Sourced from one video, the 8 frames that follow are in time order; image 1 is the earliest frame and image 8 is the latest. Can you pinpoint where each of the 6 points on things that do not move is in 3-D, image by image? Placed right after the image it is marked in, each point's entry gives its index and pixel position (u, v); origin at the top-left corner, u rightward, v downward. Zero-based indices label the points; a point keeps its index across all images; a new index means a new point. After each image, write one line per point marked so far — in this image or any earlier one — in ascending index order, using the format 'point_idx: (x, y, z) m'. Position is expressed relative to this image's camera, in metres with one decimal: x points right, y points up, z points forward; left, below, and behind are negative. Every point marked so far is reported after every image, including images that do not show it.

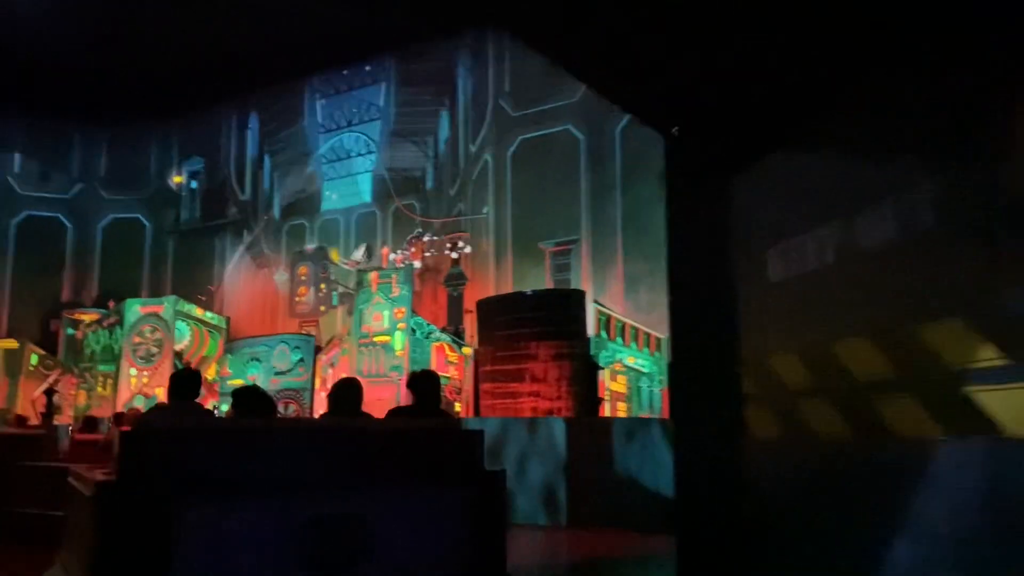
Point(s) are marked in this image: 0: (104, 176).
0: (-5.0, +1.4, +10.8) m
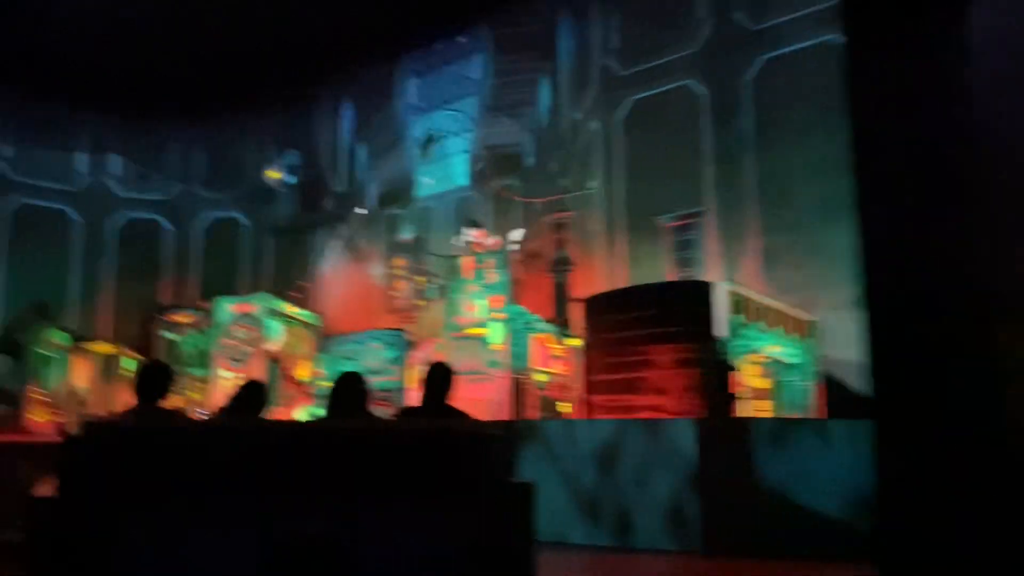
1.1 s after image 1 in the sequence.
0: (-3.7, +1.3, +10.5) m
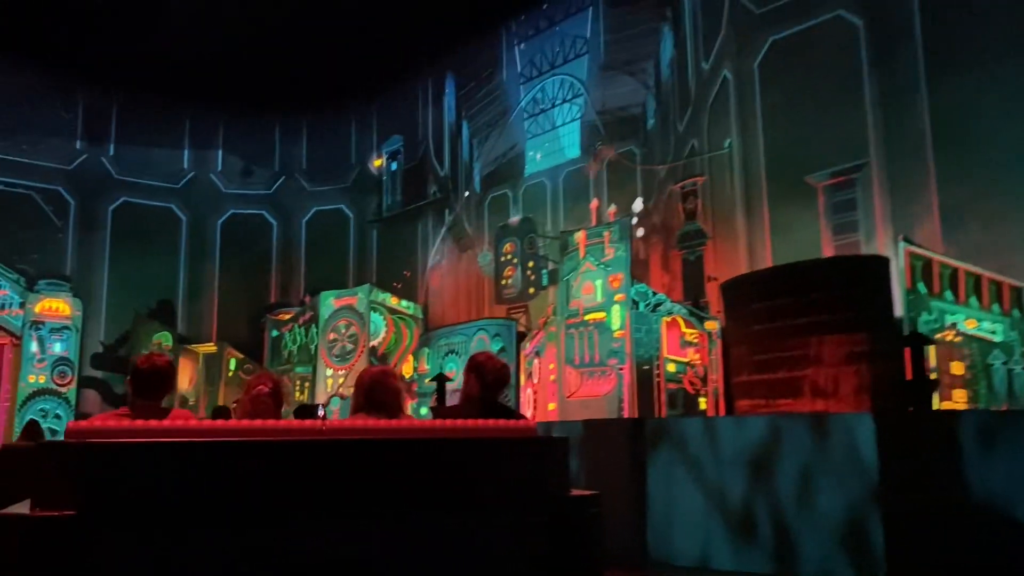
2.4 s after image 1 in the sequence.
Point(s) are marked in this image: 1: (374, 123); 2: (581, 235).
0: (-2.3, +1.4, +10.0) m
1: (-1.5, +1.8, +9.5) m
2: (+0.6, +0.4, +6.7) m
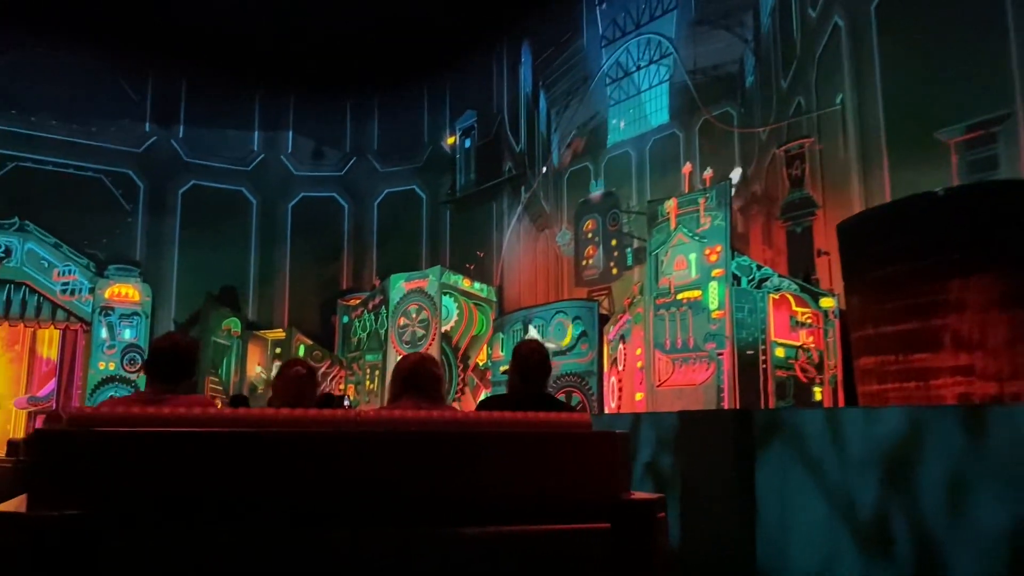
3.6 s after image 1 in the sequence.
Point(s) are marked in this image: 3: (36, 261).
0: (-1.5, +1.6, +9.6) m
1: (-0.7, +2.0, +9.0) m
2: (+1.1, +0.6, +6.1) m
3: (-4.3, +0.2, +8.0) m
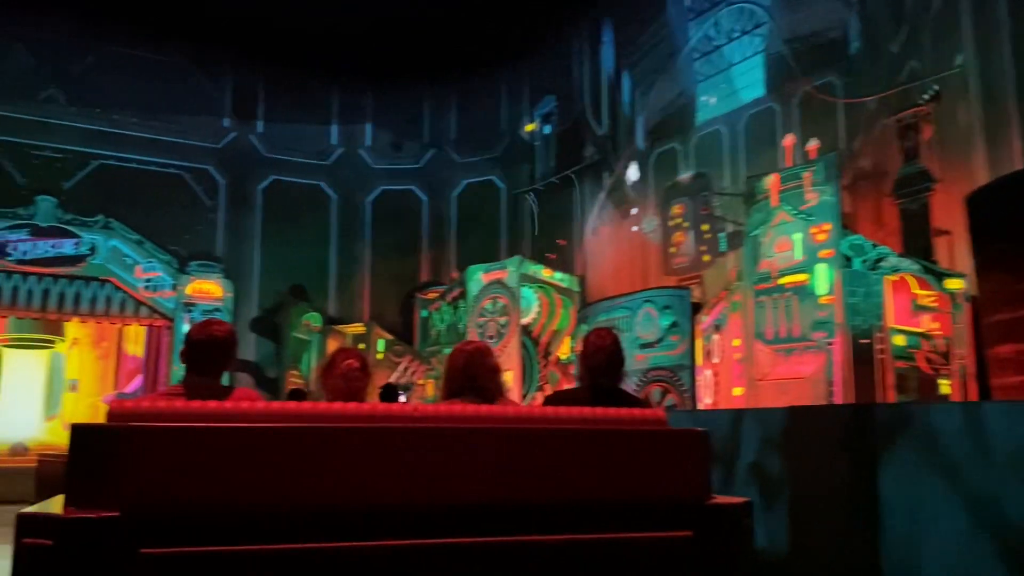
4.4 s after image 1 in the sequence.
0: (-0.6, +1.6, +9.4) m
1: (+0.1, +2.0, +8.7) m
2: (+1.7, +0.7, +5.6) m
3: (-3.6, +0.3, +8.1) m
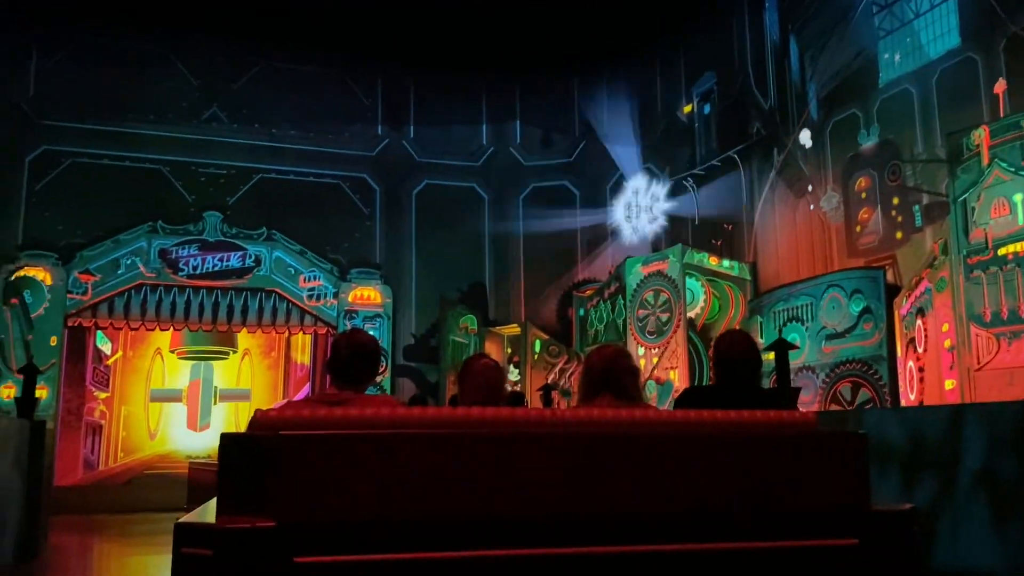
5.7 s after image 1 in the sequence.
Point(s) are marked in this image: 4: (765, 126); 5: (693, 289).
0: (+1.0, +1.7, +9.0) m
1: (+1.6, +2.1, +8.2) m
2: (+2.6, +0.8, +4.9) m
3: (-2.1, +0.2, +8.2) m
4: (+2.0, +1.3, +6.9) m
5: (+1.5, 0.0, +7.1) m
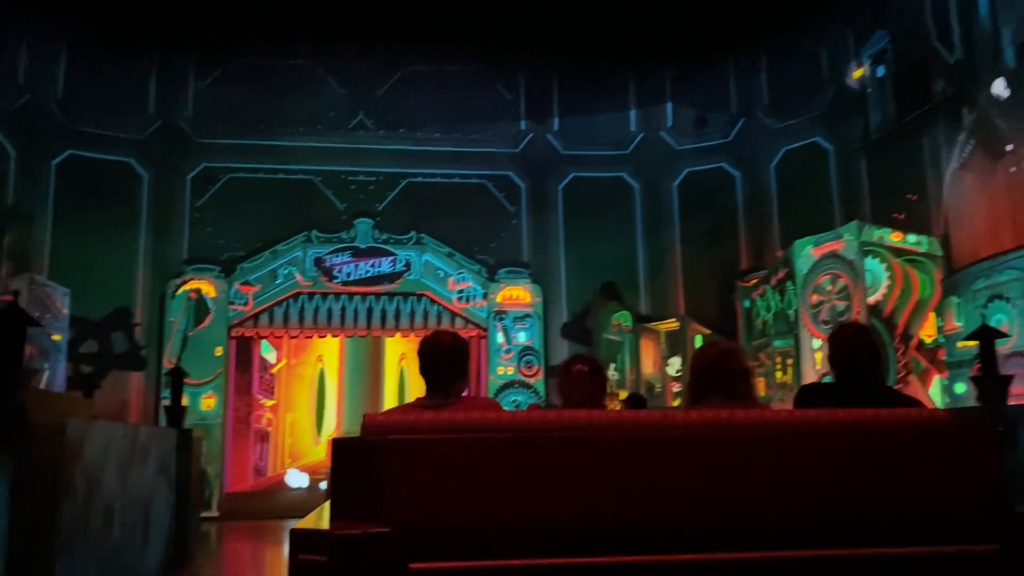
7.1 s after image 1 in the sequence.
0: (+2.4, +1.8, +8.3) m
1: (+2.8, +2.2, +7.5) m
2: (+3.3, +1.0, +4.0) m
3: (-0.7, +0.1, +8.1) m
4: (+3.0, +1.4, +6.1) m
5: (+2.7, +0.1, +6.4) m
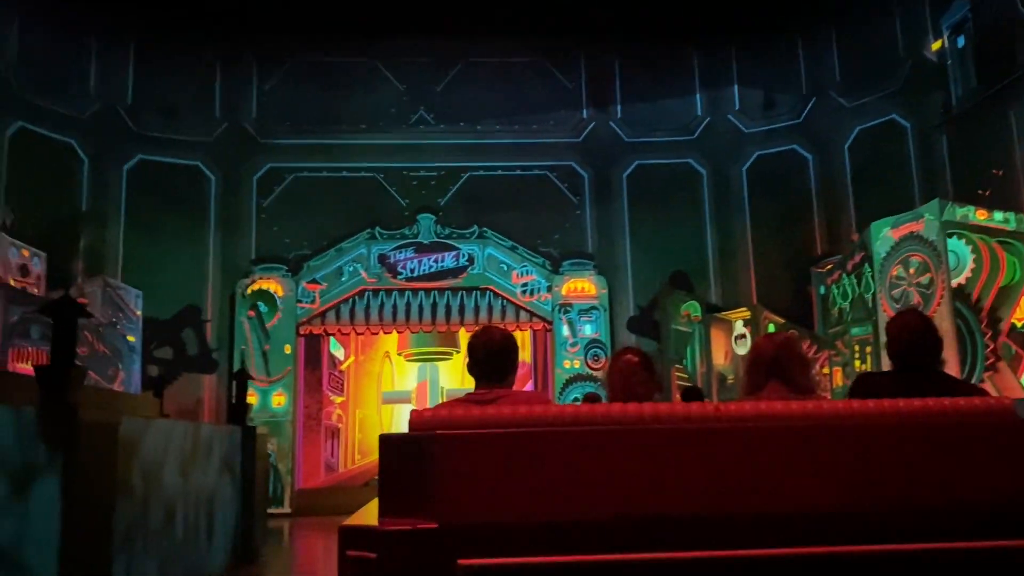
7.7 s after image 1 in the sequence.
0: (+3.0, +1.9, +8.0) m
1: (+3.3, +2.4, +7.1) m
2: (+3.5, +1.1, +3.6) m
3: (-0.1, +0.2, +8.1) m
4: (+3.4, +1.5, +5.7) m
5: (+3.1, +0.2, +6.0) m
